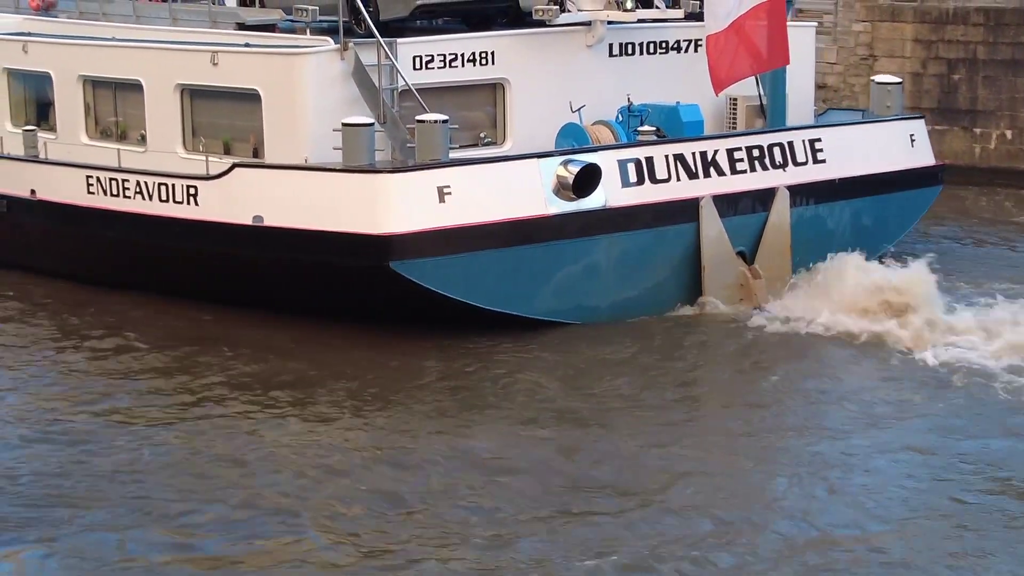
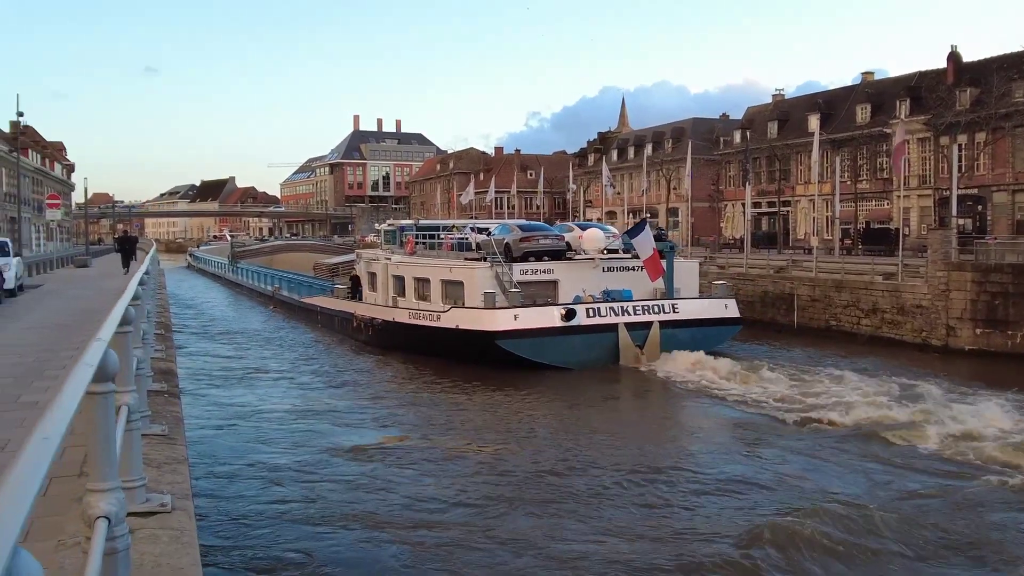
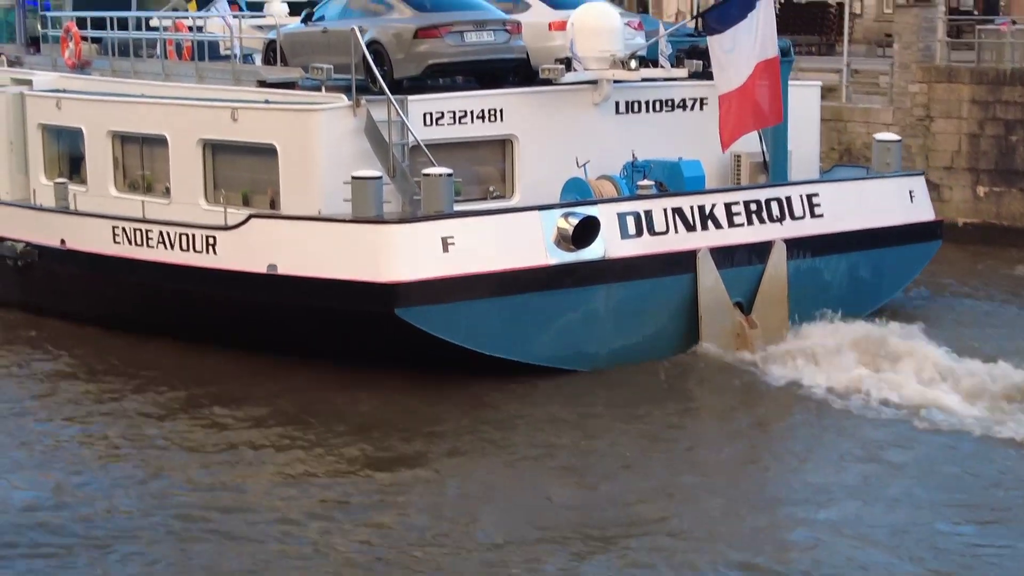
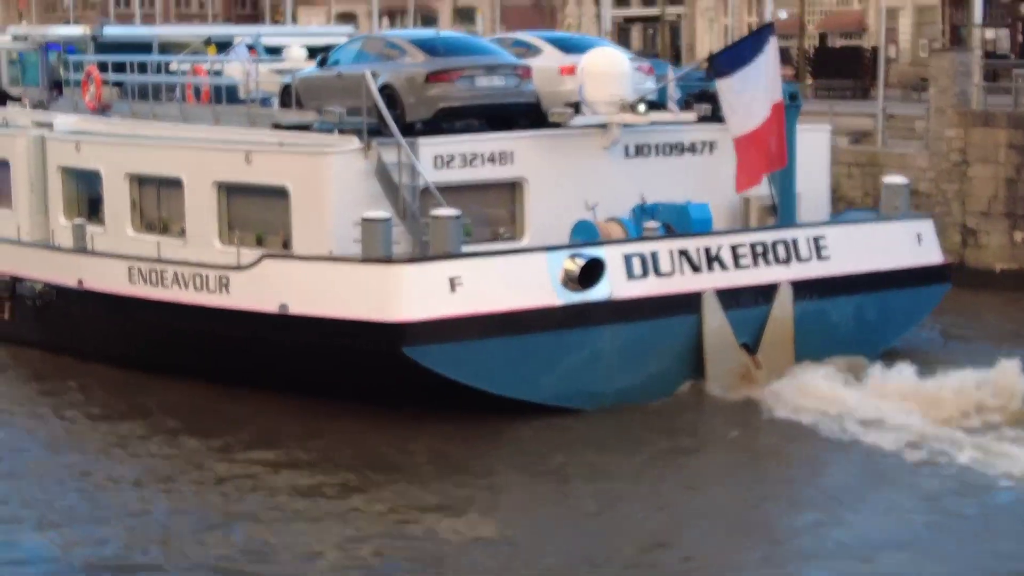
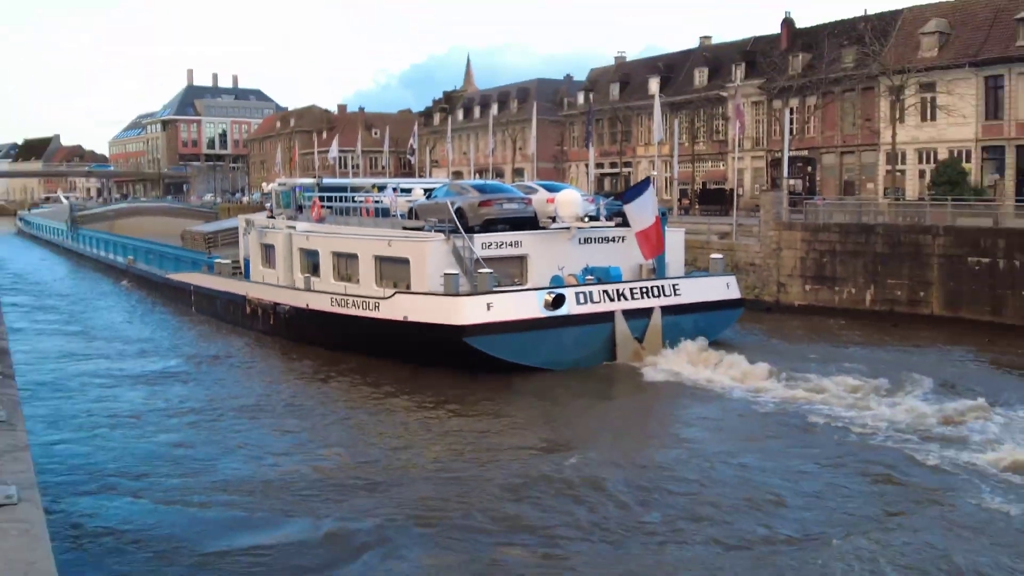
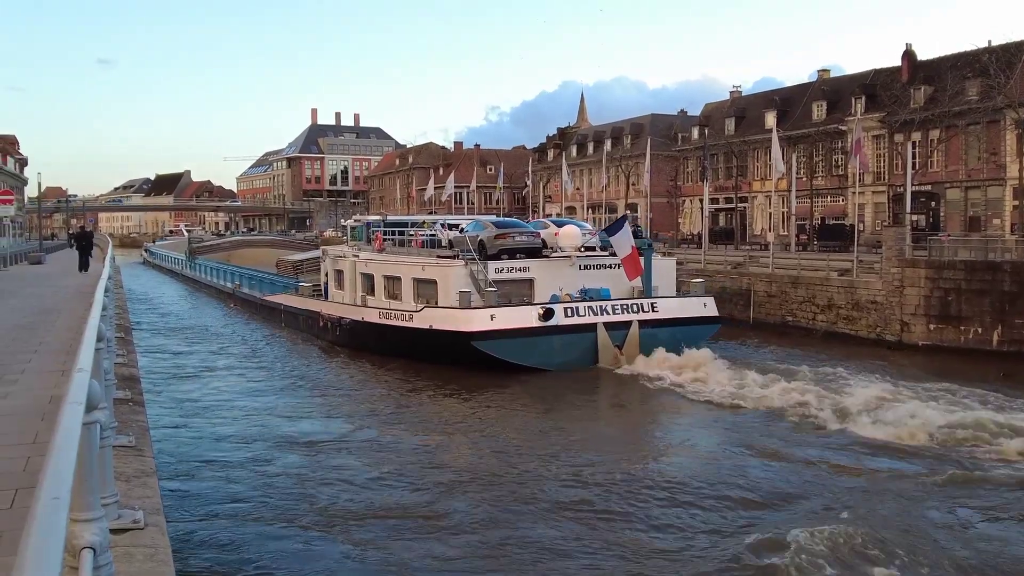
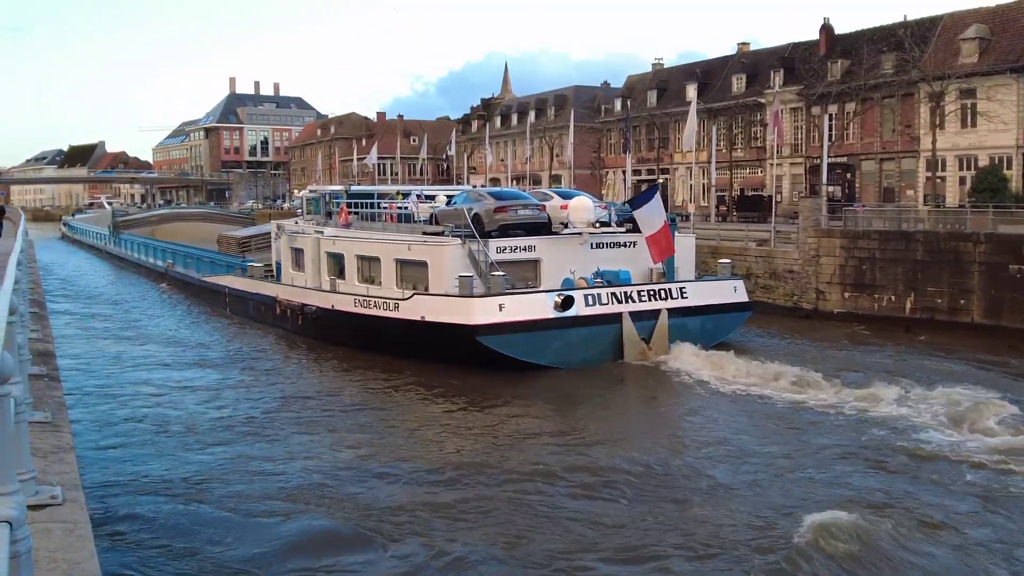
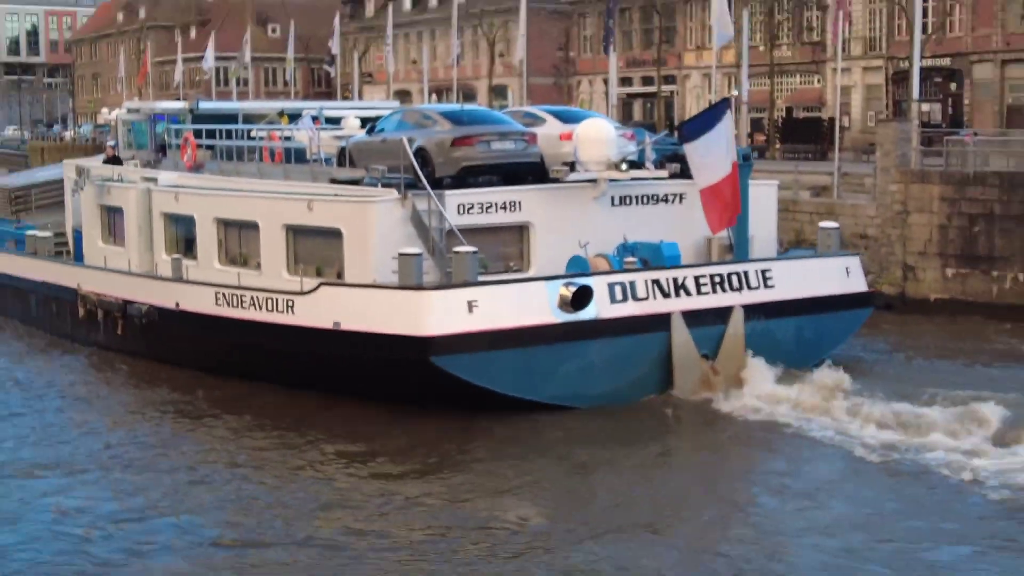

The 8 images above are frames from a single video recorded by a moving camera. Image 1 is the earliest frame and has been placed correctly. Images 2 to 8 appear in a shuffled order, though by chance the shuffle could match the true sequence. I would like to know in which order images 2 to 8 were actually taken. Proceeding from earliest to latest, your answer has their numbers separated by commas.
3, 4, 8, 5, 7, 6, 2
